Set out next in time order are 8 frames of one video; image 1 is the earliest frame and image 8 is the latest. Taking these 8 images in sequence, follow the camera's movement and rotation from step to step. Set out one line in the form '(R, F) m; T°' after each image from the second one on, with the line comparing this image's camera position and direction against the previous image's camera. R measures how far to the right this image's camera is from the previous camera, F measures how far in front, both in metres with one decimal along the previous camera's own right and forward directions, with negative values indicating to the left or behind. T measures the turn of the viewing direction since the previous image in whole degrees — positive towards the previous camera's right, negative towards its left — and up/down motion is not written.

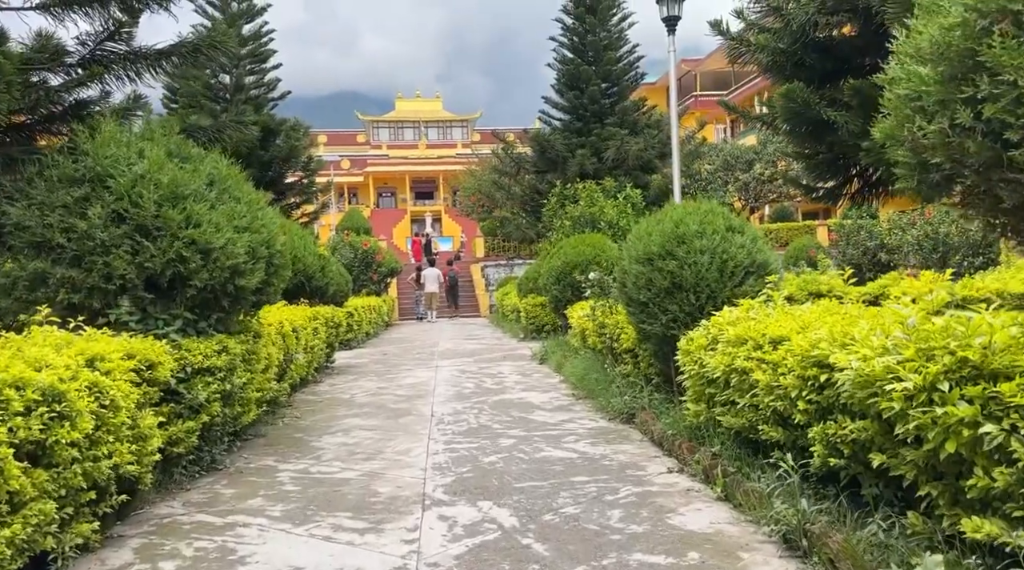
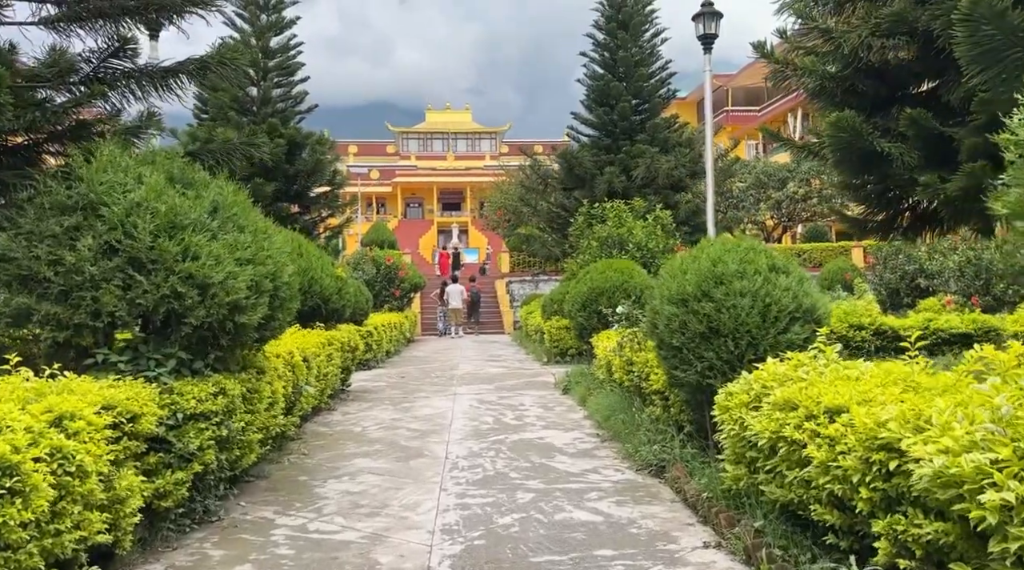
(0.0, +0.4) m; -2°
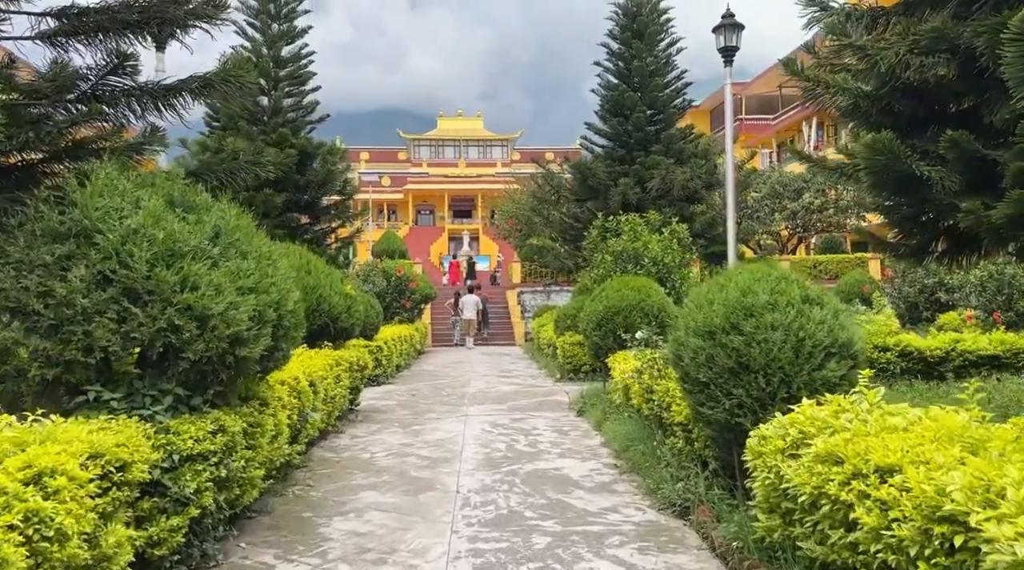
(0.0, +0.2) m; -1°
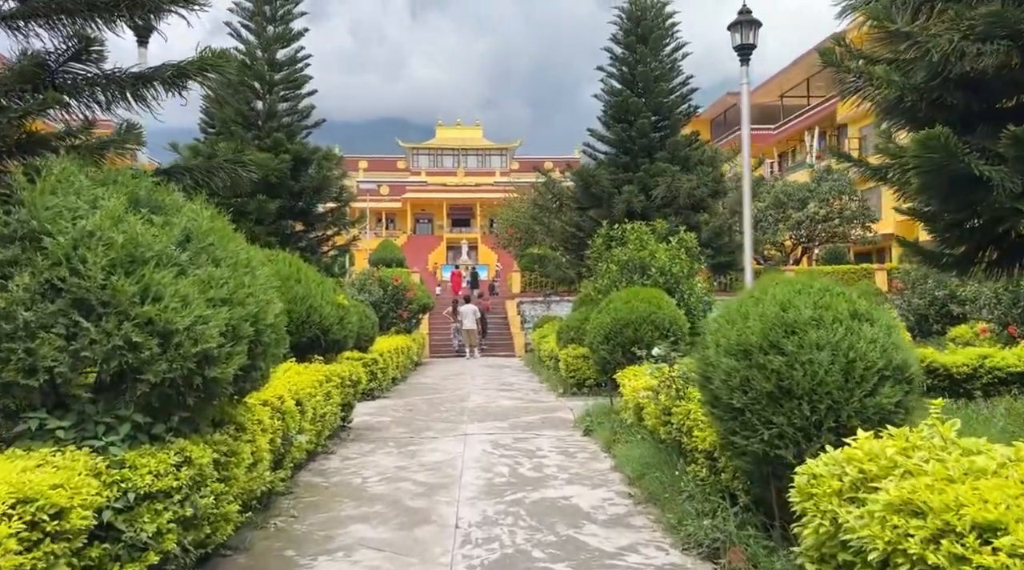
(0.0, +0.5) m; 0°
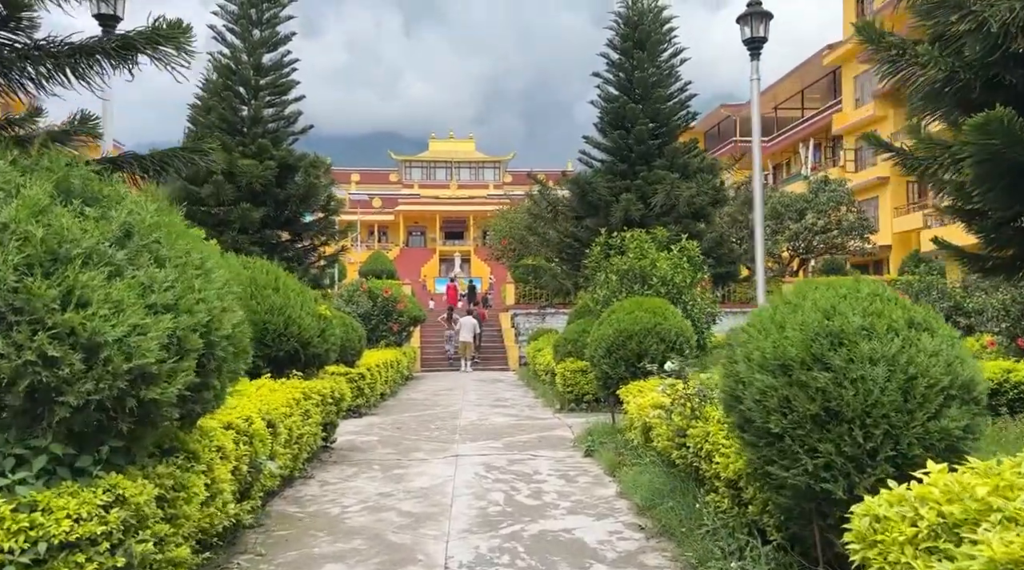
(0.0, +0.6) m; 0°
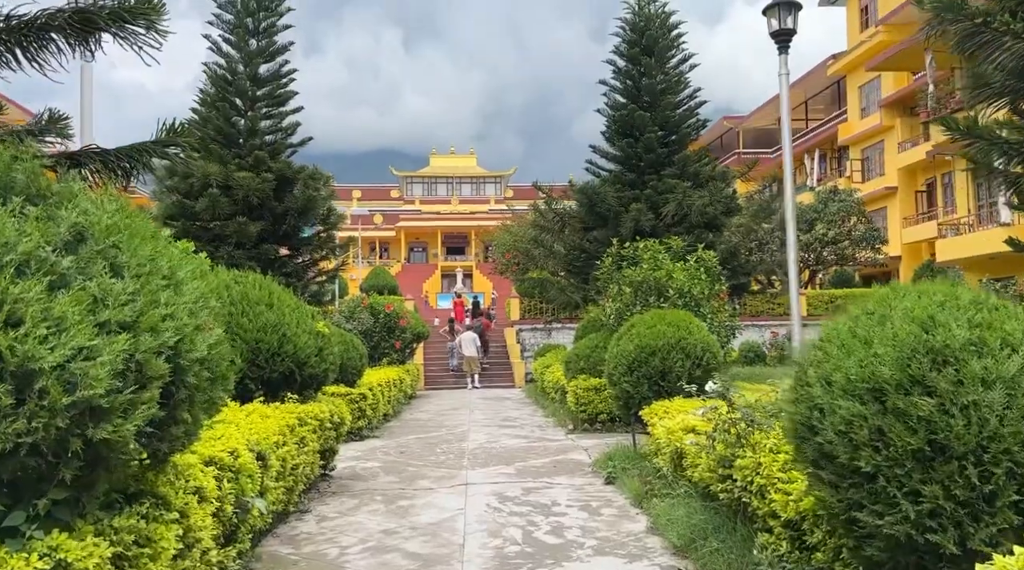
(-0.1, +0.6) m; 0°
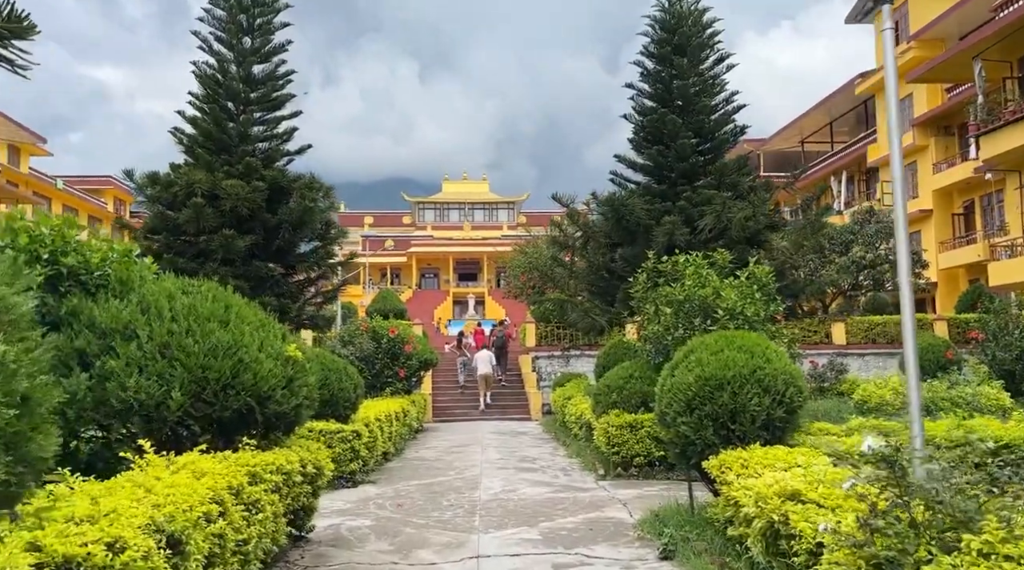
(-0.1, +1.5) m; -1°
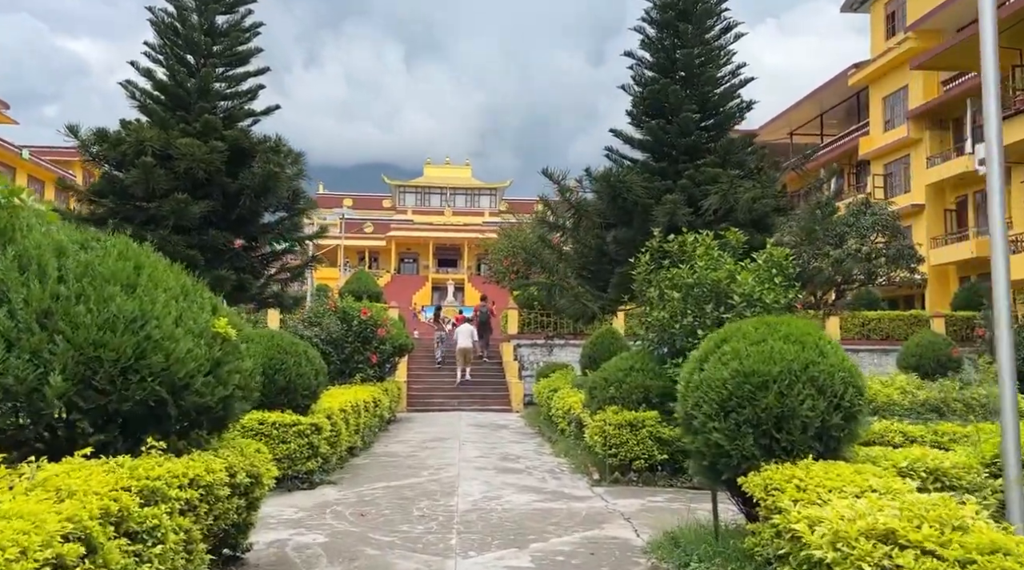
(-0.1, +1.1) m; +1°
